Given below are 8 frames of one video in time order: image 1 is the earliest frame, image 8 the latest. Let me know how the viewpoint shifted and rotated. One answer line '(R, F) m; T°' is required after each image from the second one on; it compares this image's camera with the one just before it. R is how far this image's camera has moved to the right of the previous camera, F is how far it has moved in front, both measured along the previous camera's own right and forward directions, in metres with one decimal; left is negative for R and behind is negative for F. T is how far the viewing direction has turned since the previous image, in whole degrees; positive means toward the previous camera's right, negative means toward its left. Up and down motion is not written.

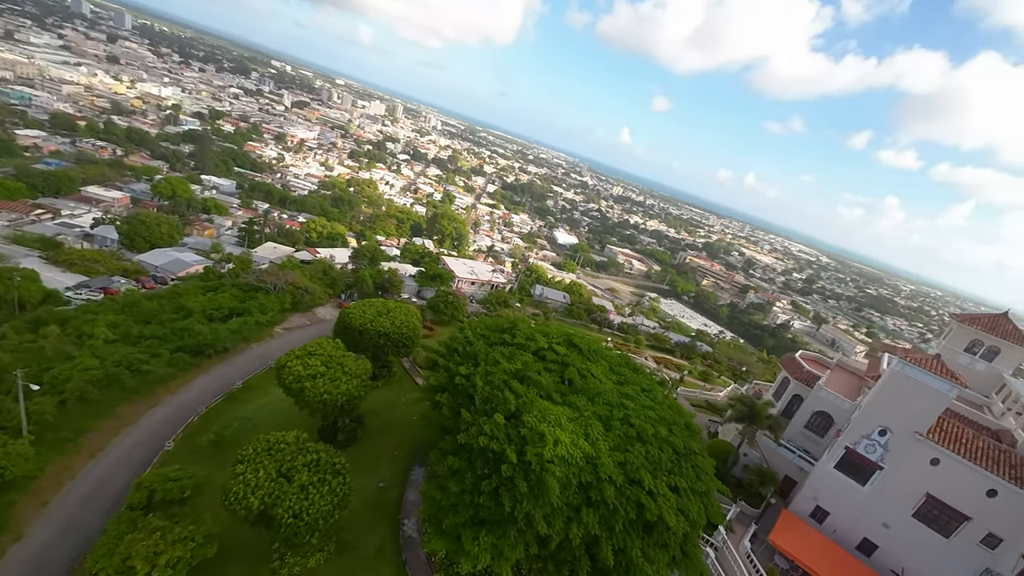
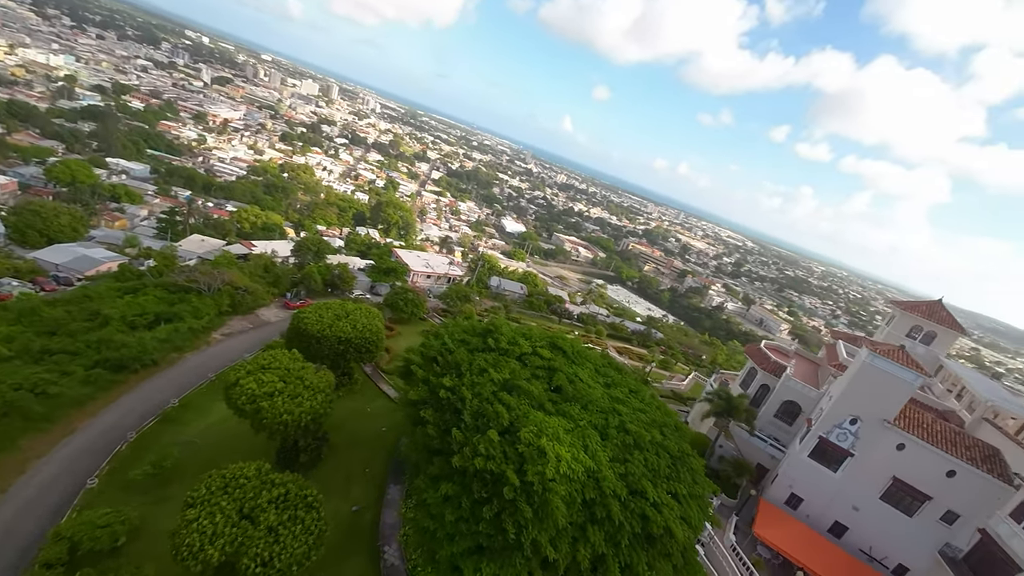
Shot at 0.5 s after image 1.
(-1.8, +1.6) m; +7°
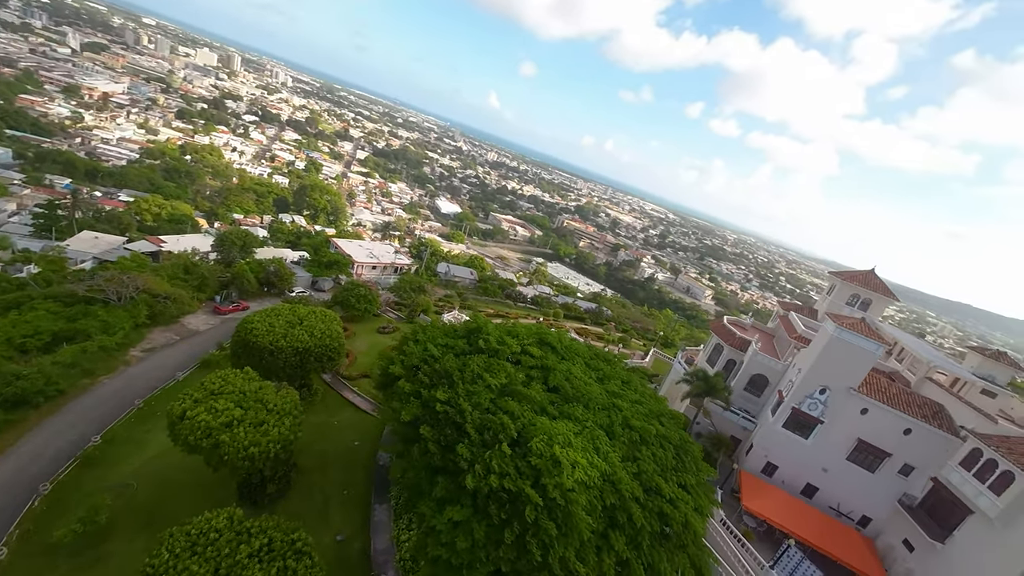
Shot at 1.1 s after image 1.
(-2.4, +1.6) m; +8°
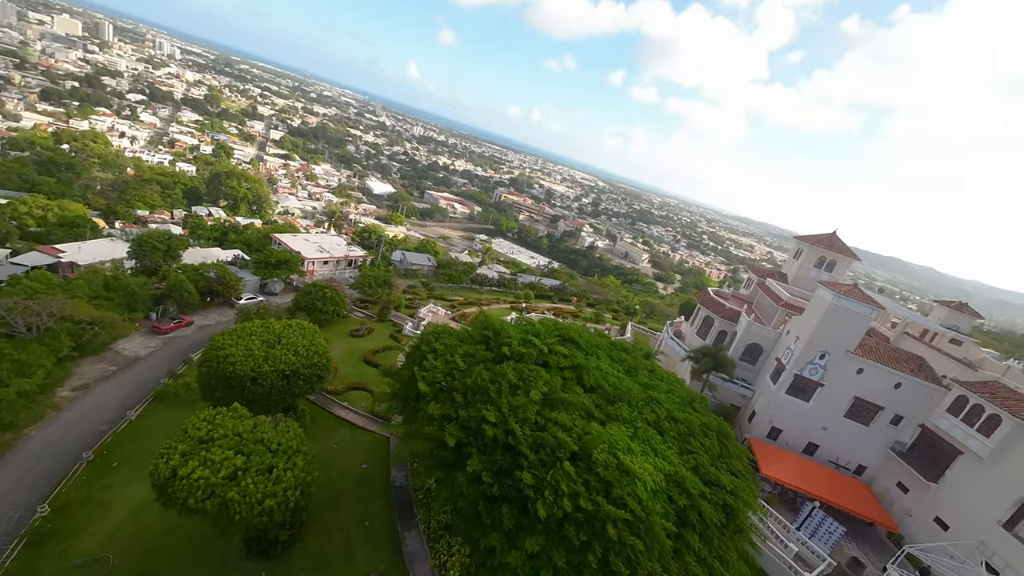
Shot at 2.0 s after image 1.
(-3.7, +1.8) m; +8°
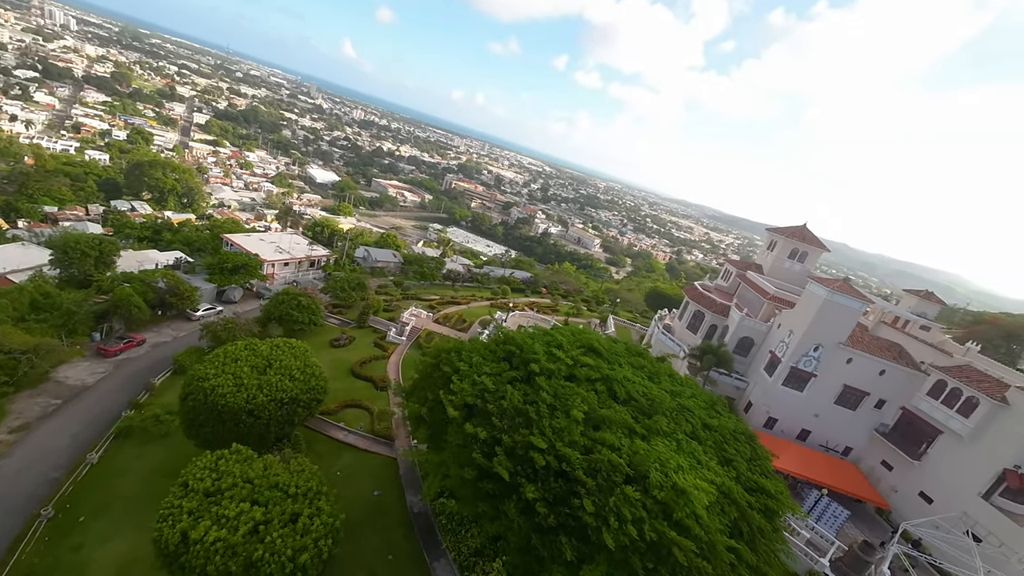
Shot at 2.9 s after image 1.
(-3.2, +1.1) m; +7°
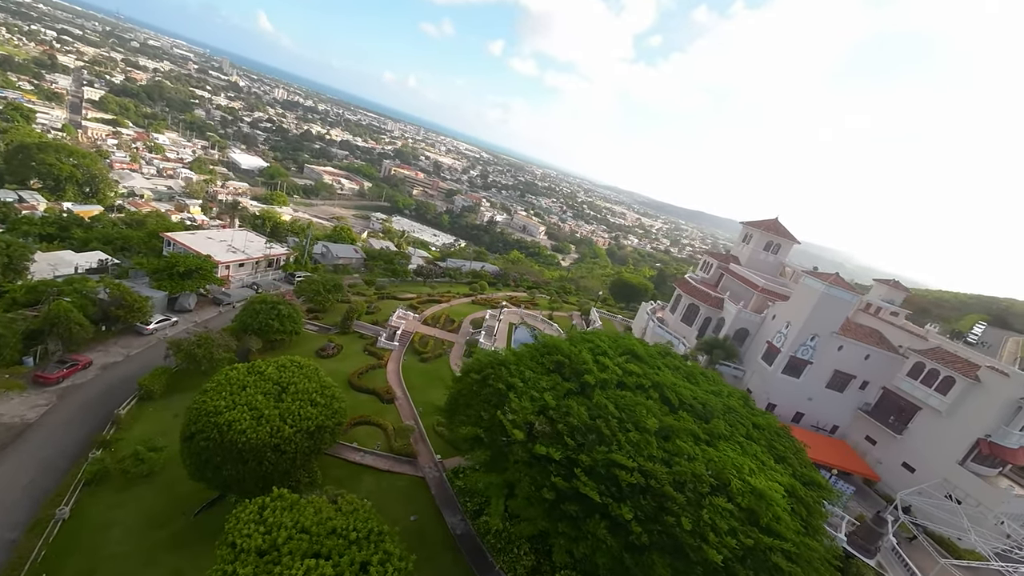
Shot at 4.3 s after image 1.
(-4.7, +1.3) m; +8°
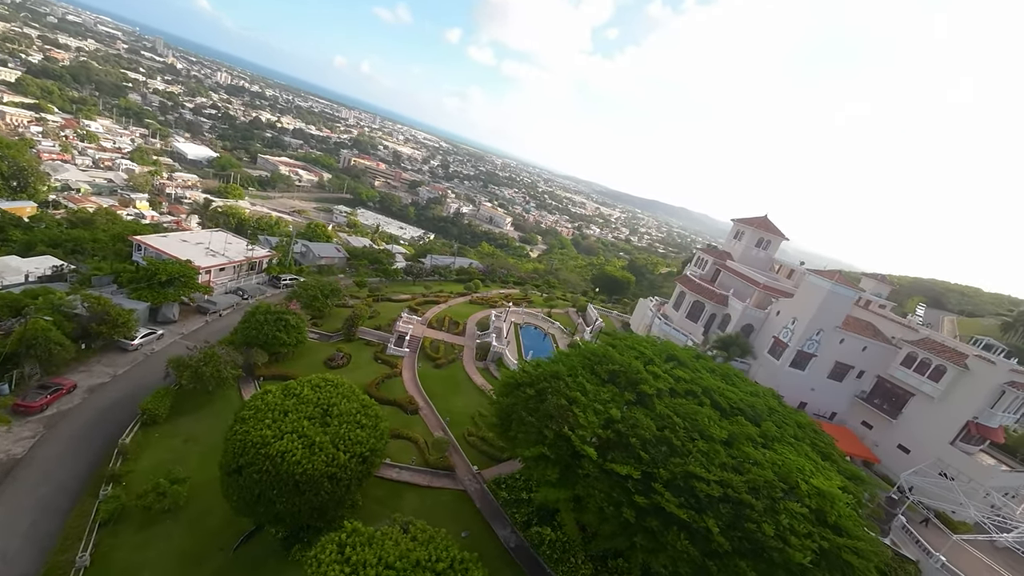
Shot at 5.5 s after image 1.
(-3.9, +0.5) m; +5°
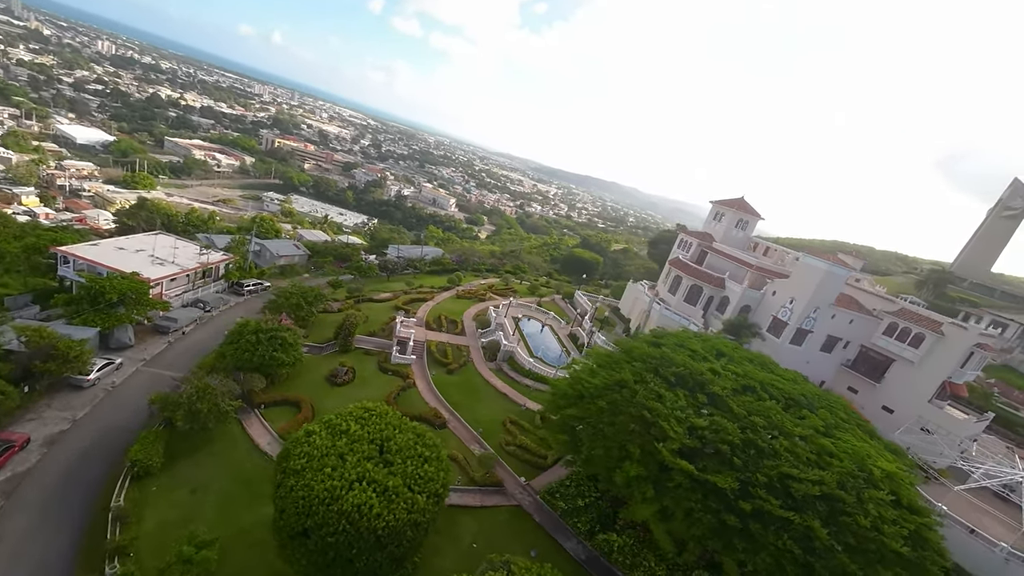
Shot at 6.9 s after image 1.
(-5.0, +1.6) m; +8°
